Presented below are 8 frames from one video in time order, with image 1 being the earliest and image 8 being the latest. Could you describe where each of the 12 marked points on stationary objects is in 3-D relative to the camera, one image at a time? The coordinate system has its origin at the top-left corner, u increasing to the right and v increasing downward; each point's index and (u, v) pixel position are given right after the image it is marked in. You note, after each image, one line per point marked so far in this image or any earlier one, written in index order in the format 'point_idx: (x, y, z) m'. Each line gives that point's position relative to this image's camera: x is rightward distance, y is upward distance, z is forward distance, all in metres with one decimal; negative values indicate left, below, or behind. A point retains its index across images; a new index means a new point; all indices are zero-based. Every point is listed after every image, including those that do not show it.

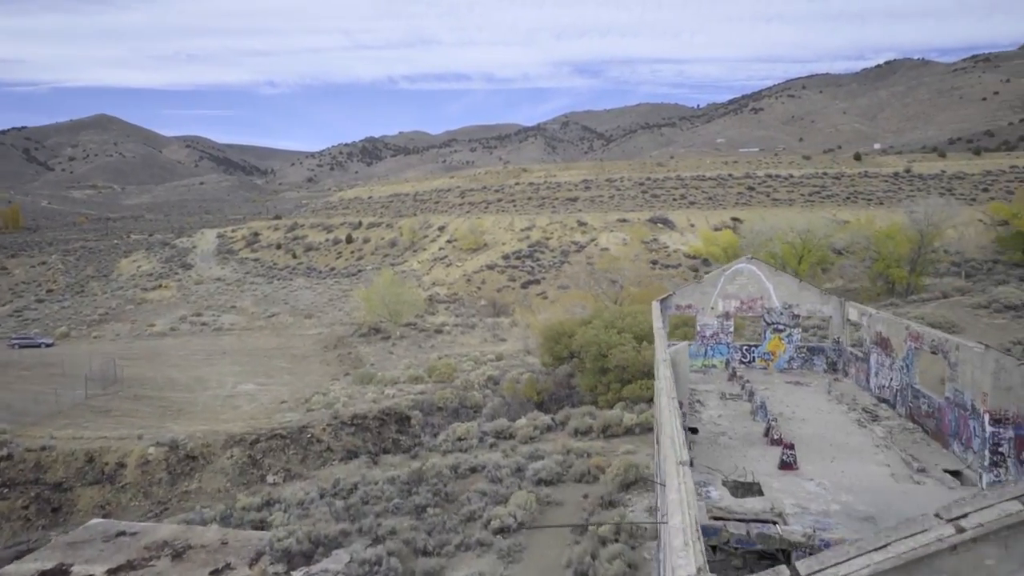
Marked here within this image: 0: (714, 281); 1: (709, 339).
0: (+5.8, +0.2, +19.8) m
1: (+5.7, -1.5, +19.9) m
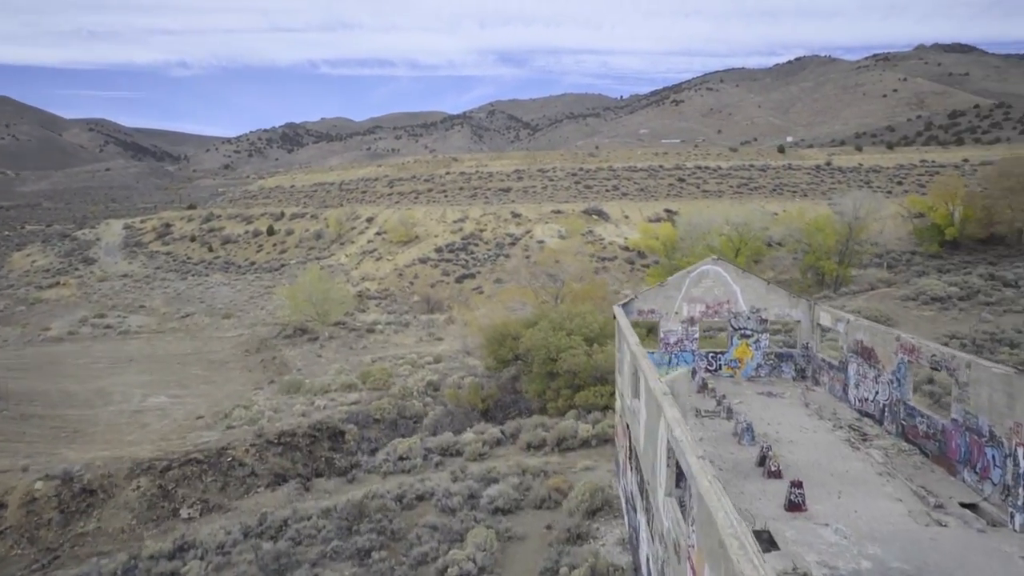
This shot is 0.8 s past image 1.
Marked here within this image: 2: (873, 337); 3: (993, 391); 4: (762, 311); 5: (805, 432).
0: (+4.4, +0.1, +18.4) m
1: (+4.3, -1.6, +18.6) m
2: (+7.6, -1.0, +14.5) m
3: (+7.2, -1.5, +10.2) m
4: (+6.6, -0.6, +18.3) m
5: (+5.9, -2.9, +13.8) m
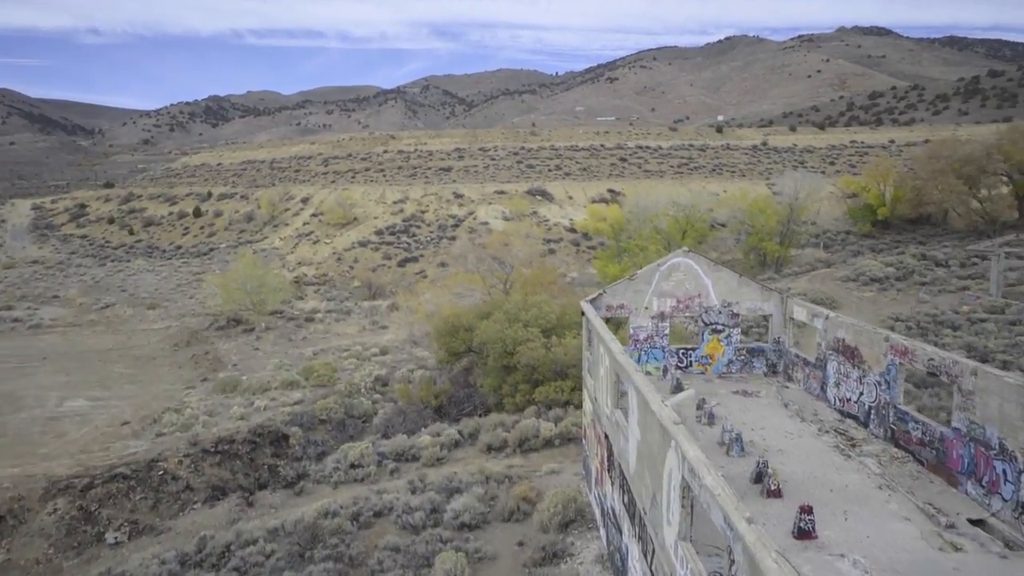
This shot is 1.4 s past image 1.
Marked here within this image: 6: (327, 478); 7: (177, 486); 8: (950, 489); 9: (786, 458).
0: (+3.5, +0.3, +17.5) m
1: (+3.3, -1.4, +17.7) m
2: (+7.0, -1.0, +13.9) m
3: (+6.9, -1.6, +9.7) m
4: (+5.6, -0.4, +17.6) m
5: (+5.3, -2.9, +13.1) m
6: (-5.3, -5.4, +19.5) m
7: (-9.6, -5.7, +19.6) m
8: (+6.8, -3.1, +10.7) m
9: (+4.8, -3.0, +12.0) m
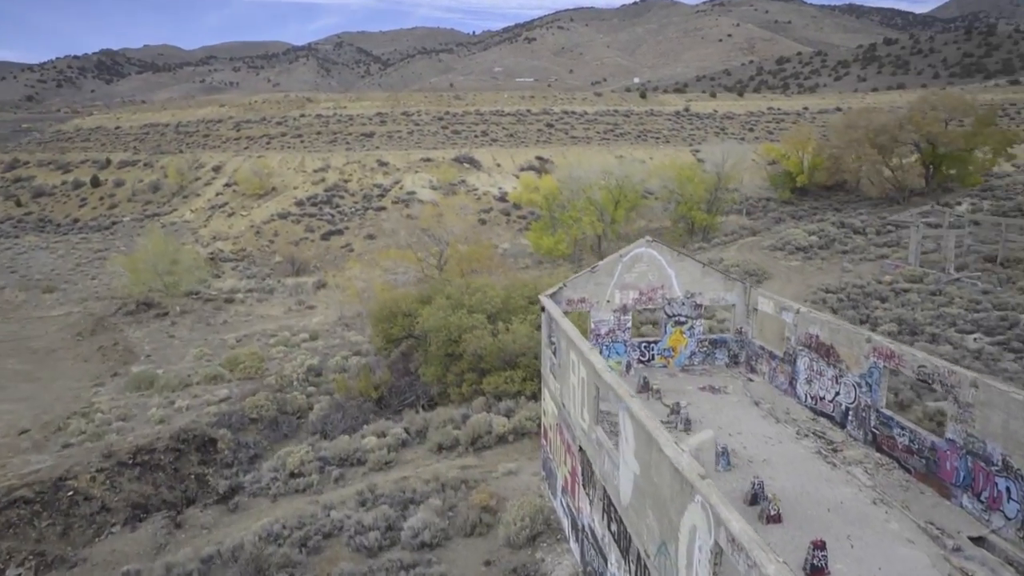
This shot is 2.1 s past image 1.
0: (+2.4, +0.5, +16.6) m
1: (+2.2, -1.2, +16.8) m
2: (+6.3, -0.9, +13.5) m
3: (+6.7, -1.7, +9.3) m
4: (+4.5, -0.2, +16.9) m
5: (+4.8, -2.9, +12.6) m
6: (-6.5, -5.3, +17.9) m
7: (-10.7, -5.6, +17.6) m
8: (+6.5, -3.2, +10.4) m
9: (+4.4, -3.0, +11.5) m
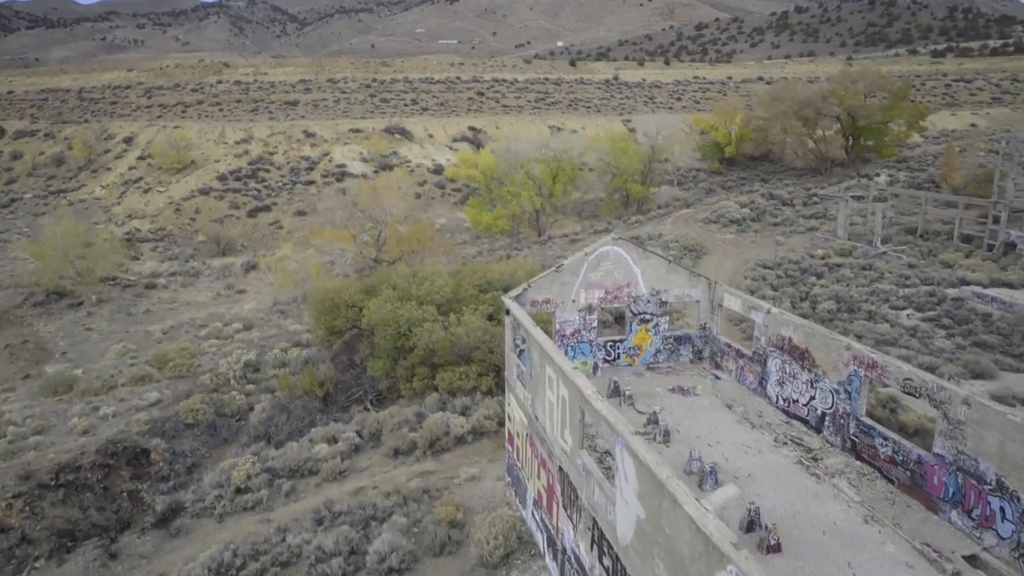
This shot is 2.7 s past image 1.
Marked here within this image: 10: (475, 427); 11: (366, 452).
0: (+1.5, +0.5, +15.9) m
1: (+1.3, -1.2, +16.2) m
2: (+5.7, -0.9, +13.3) m
3: (+6.6, -2.0, +9.2) m
4: (+3.6, -0.1, +16.5) m
5: (+4.3, -3.0, +12.4) m
6: (-7.3, -5.3, +16.6) m
7: (-11.6, -5.8, +15.8) m
8: (+6.3, -3.4, +10.4) m
9: (+4.1, -3.2, +11.2) m
10: (-1.0, -3.9, +19.1) m
11: (-4.0, -4.5, +18.8) m
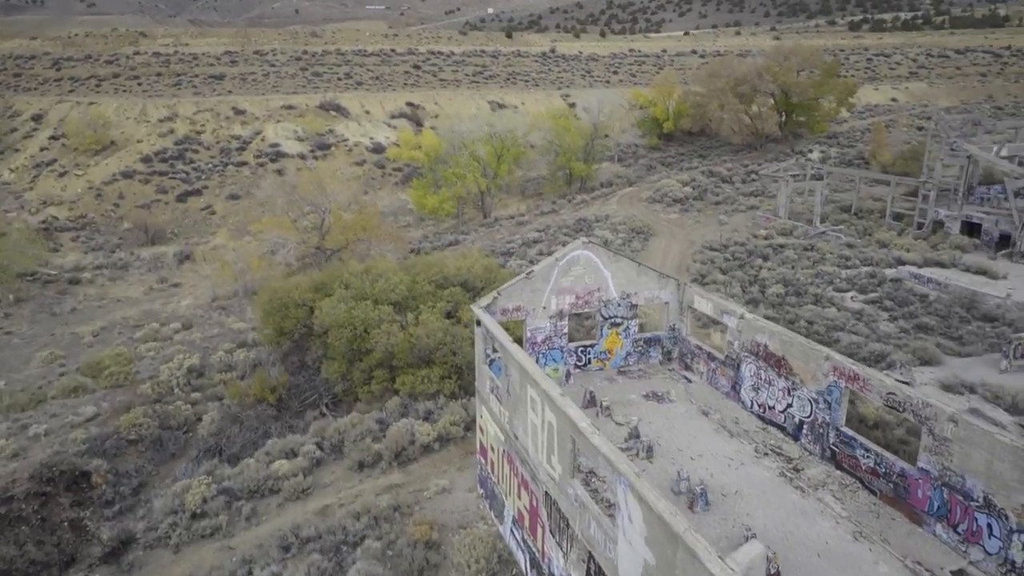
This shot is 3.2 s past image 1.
0: (+0.8, +0.3, +15.4) m
1: (+0.7, -1.3, +15.9) m
2: (+5.3, -1.1, +13.3) m
3: (+6.6, -2.3, +9.4) m
4: (+2.8, -0.2, +16.3) m
5: (+4.0, -3.2, +12.4) m
6: (-7.9, -5.7, +15.6) m
7: (-12.1, -6.3, +14.5) m
8: (+6.2, -3.7, +10.6) m
9: (+3.9, -3.5, +11.2) m
10: (-1.9, -3.9, +18.6) m
11: (-4.8, -4.6, +18.0) m
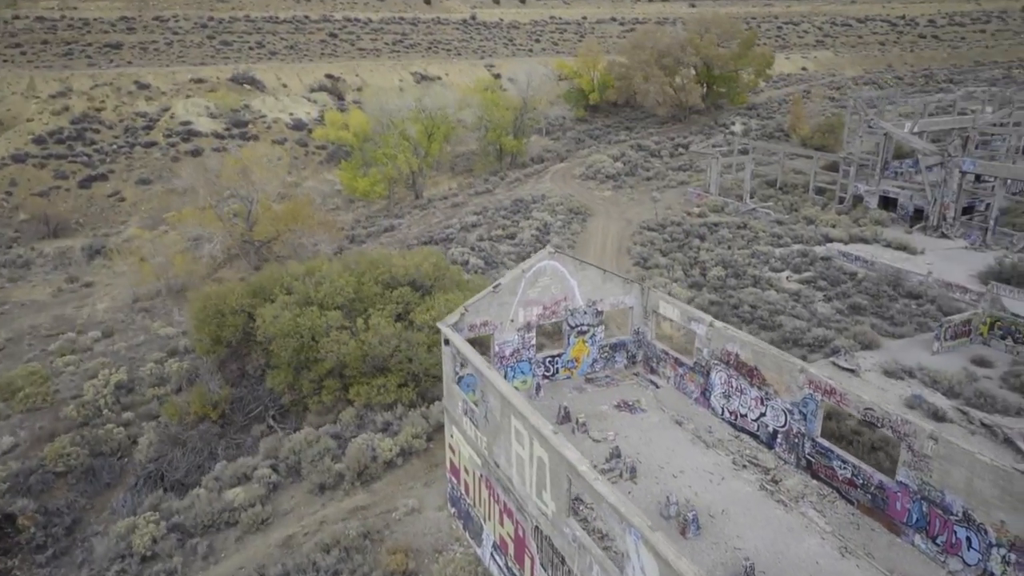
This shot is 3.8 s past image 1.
0: (0.0, 0.0, +15.0) m
1: (-0.1, -1.6, +15.5) m
2: (+4.8, -1.3, +13.4) m
3: (+6.5, -2.7, +9.8) m
4: (+2.0, -0.4, +16.1) m
5: (+3.7, -3.5, +12.5) m
6: (-8.4, -6.3, +14.5) m
7: (-12.4, -7.1, +12.9) m
8: (+6.1, -4.0, +11.0) m
9: (+3.7, -3.9, +11.3) m
10: (-2.8, -4.2, +18.0) m
11: (-5.6, -5.0, +17.2) m
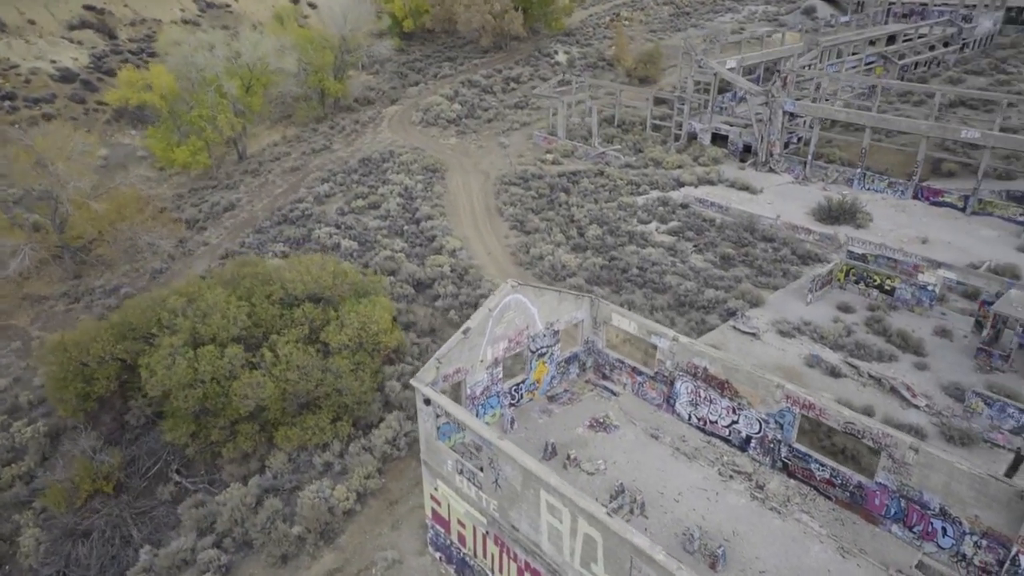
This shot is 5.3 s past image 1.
0: (-0.6, -0.8, +14.3) m
1: (-0.7, -2.4, +15.0) m
2: (+4.5, -1.7, +14.3) m
3: (+7.3, -3.2, +11.4) m
4: (+1.0, -0.8, +15.9) m
5: (+3.9, -4.1, +13.4) m
6: (-8.0, -8.2, +12.5) m
7: (-11.2, -9.7, +10.0) m
8: (+6.7, -4.4, +12.7) m
9: (+4.3, -4.6, +12.3) m
10: (-3.8, -5.0, +17.0) m
11: (-6.2, -6.3, +15.6) m
